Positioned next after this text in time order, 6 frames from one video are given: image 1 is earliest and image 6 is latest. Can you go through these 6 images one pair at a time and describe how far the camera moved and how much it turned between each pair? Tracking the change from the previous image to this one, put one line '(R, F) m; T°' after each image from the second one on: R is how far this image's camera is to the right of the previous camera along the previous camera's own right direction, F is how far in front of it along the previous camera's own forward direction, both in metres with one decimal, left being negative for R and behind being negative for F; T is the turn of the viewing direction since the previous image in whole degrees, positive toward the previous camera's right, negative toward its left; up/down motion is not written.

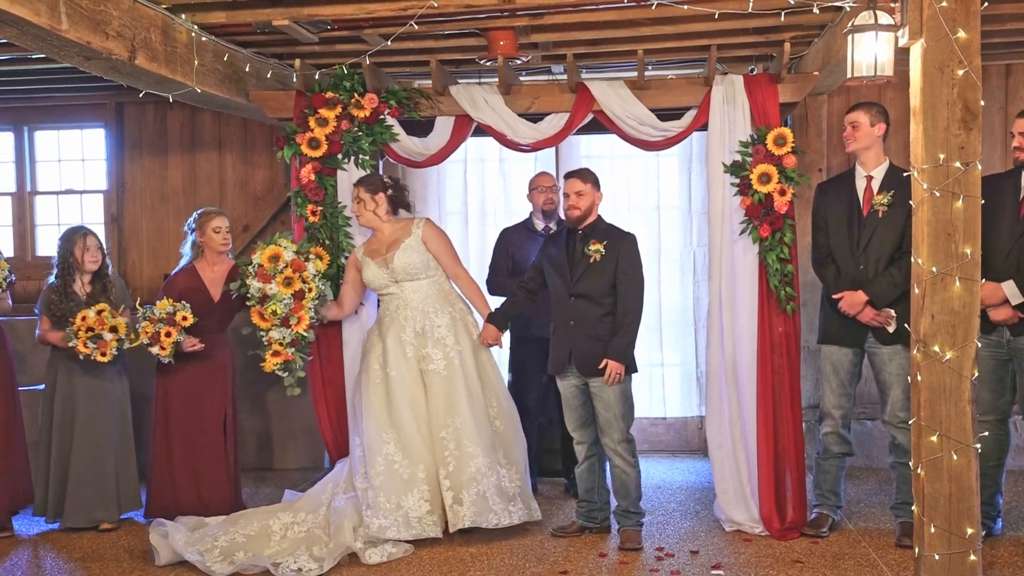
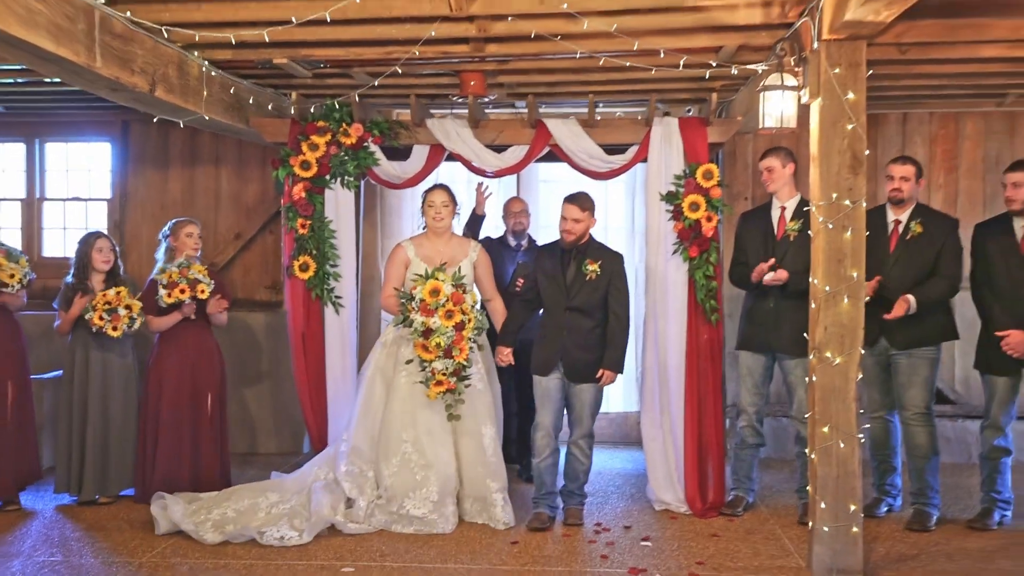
(0.0, -0.6) m; +3°
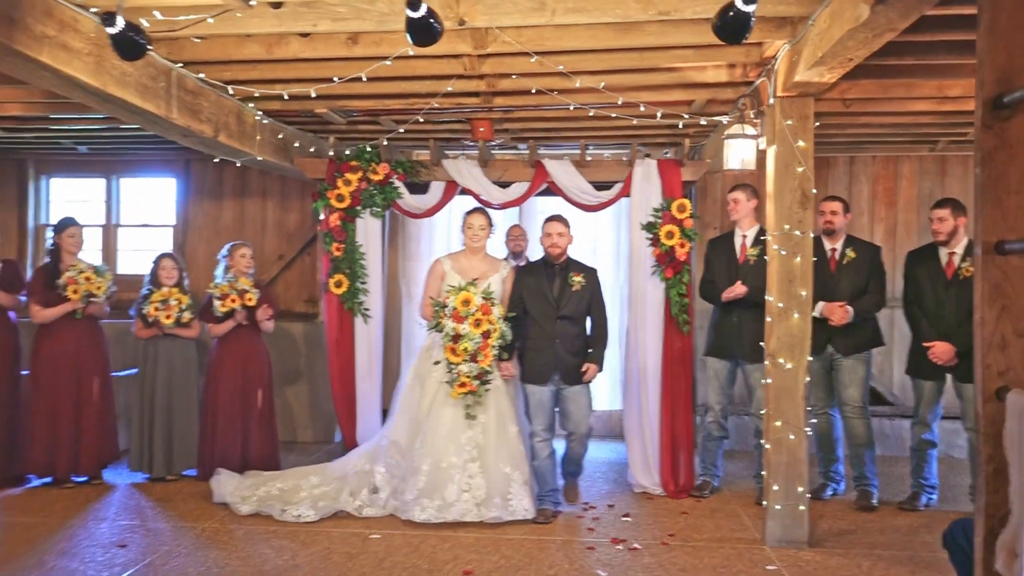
(0.0, -0.8) m; 0°
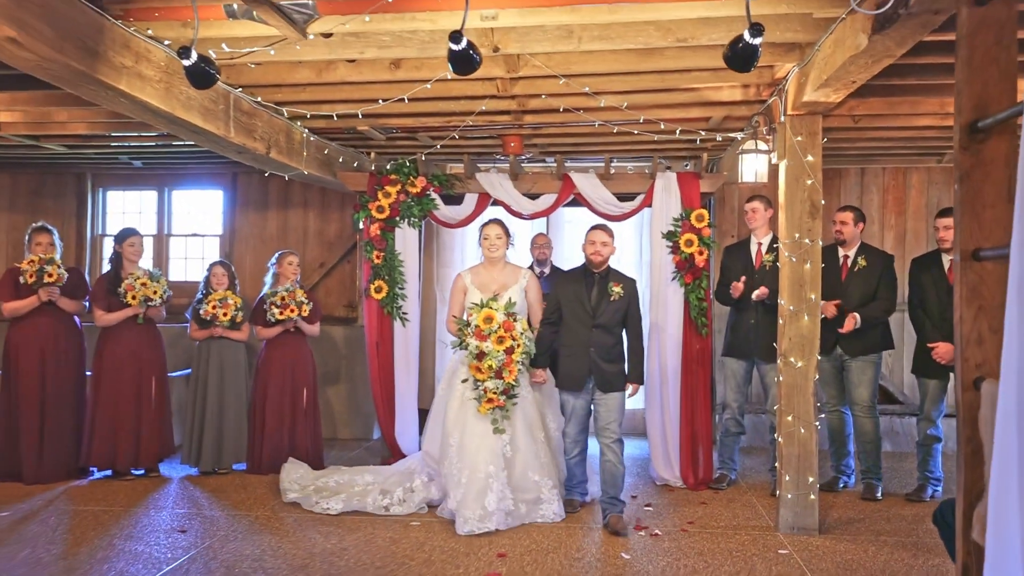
(0.0, -0.4) m; -1°
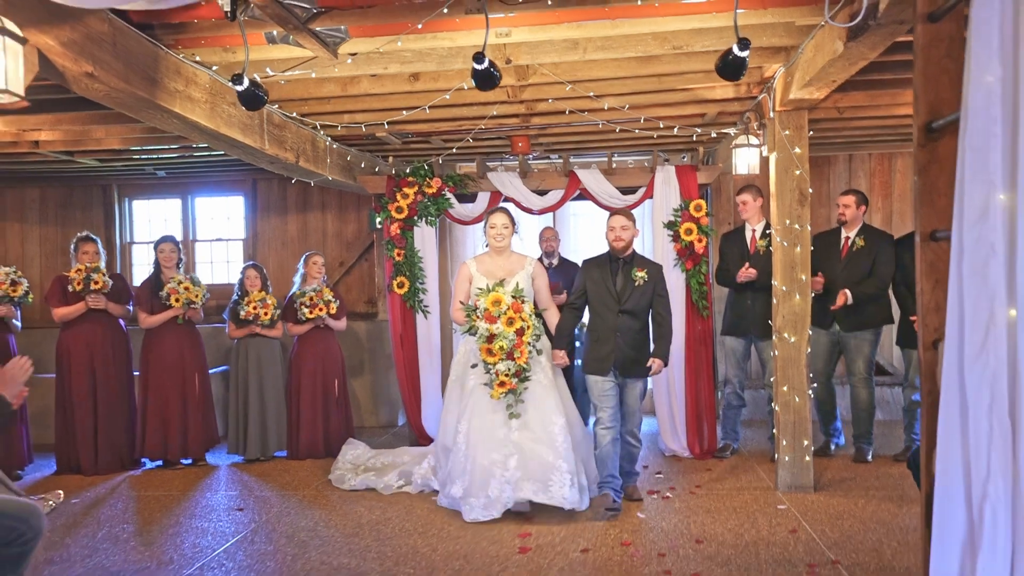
(-0.1, -0.4) m; 0°
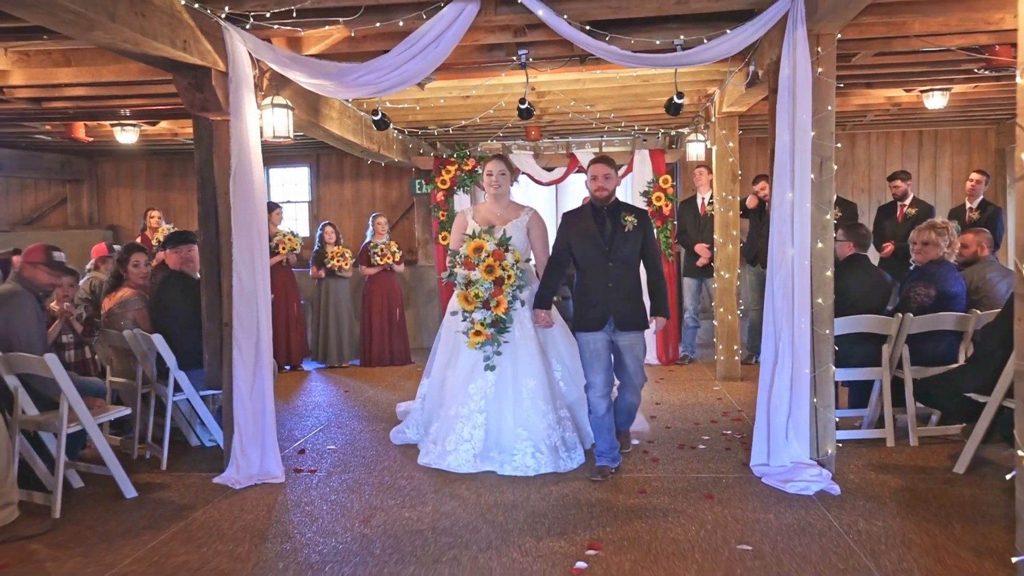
(-0.3, -2.3) m; +1°
